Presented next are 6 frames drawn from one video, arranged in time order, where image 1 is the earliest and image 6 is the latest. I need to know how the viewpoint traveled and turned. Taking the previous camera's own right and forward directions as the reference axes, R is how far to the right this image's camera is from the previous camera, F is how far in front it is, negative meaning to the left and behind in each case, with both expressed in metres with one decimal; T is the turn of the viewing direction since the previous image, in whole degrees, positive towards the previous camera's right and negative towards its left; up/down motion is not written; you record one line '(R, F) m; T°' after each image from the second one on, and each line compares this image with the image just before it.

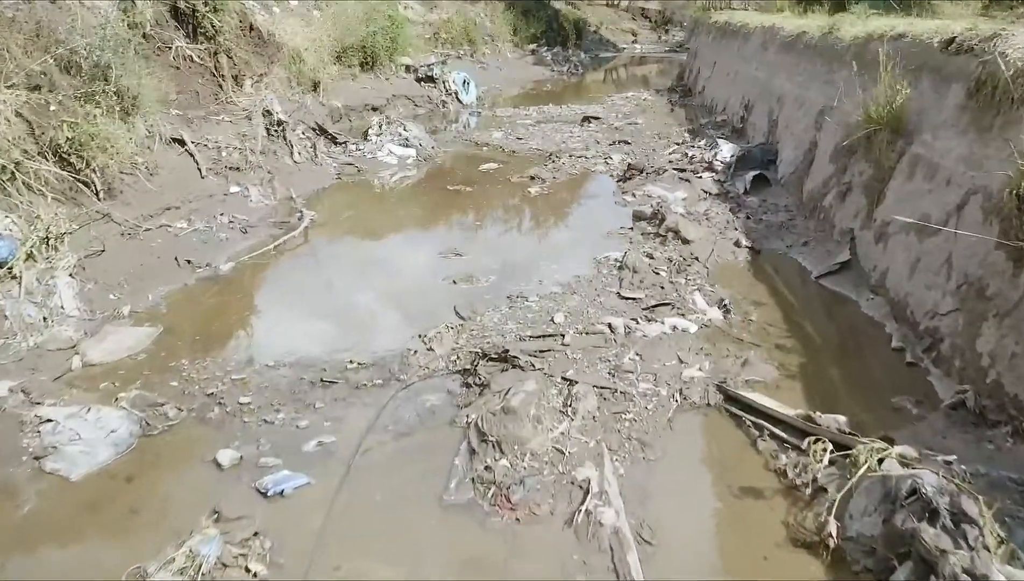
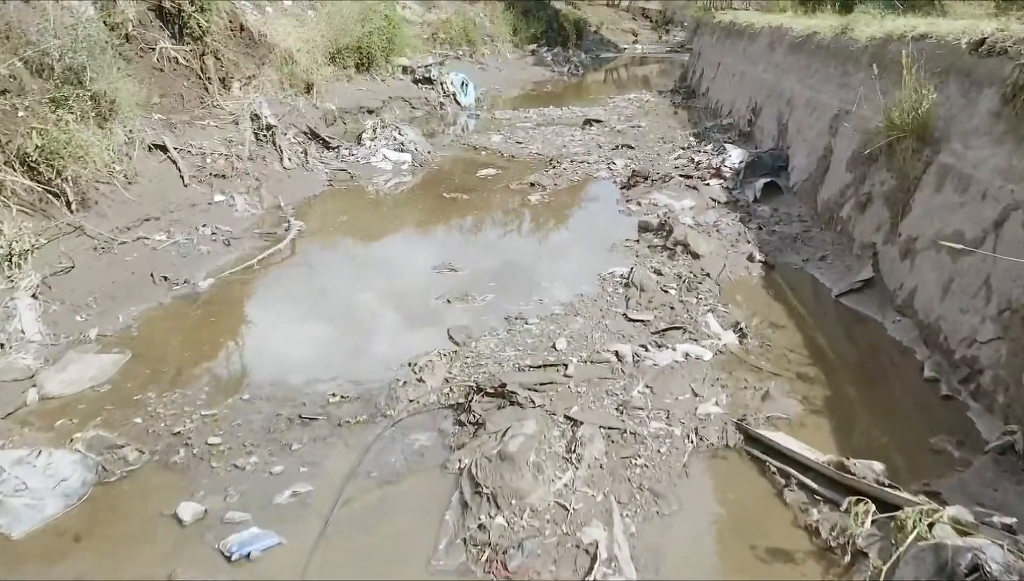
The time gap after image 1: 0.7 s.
(0.0, +0.4) m; 0°
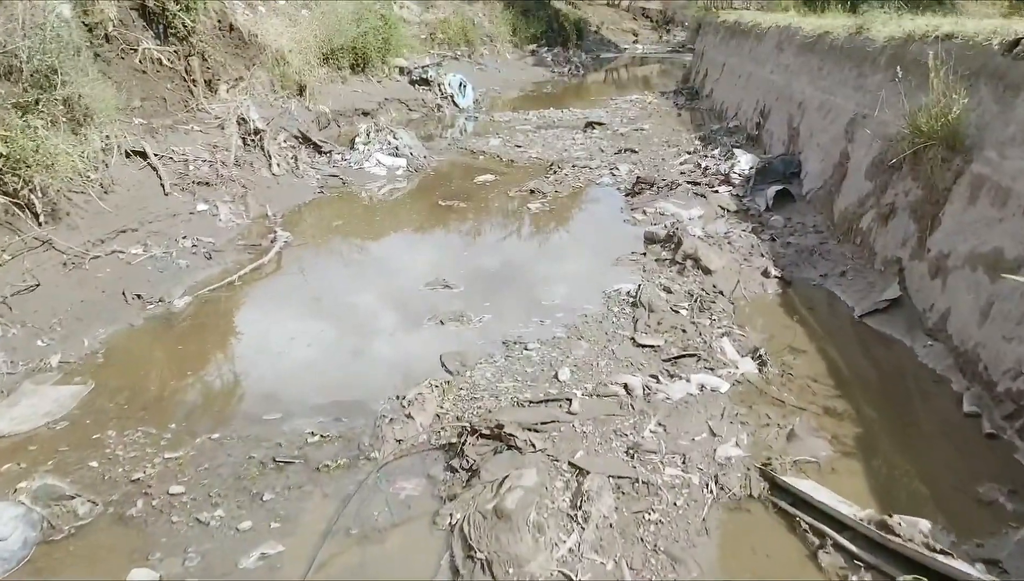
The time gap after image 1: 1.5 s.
(0.0, +0.4) m; 0°
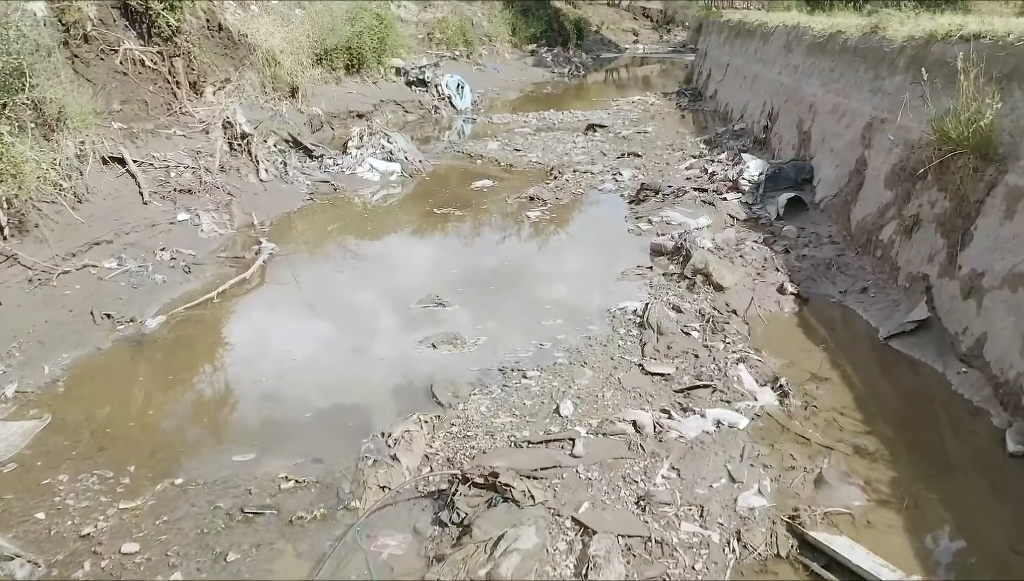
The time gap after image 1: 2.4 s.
(0.0, +0.3) m; 0°
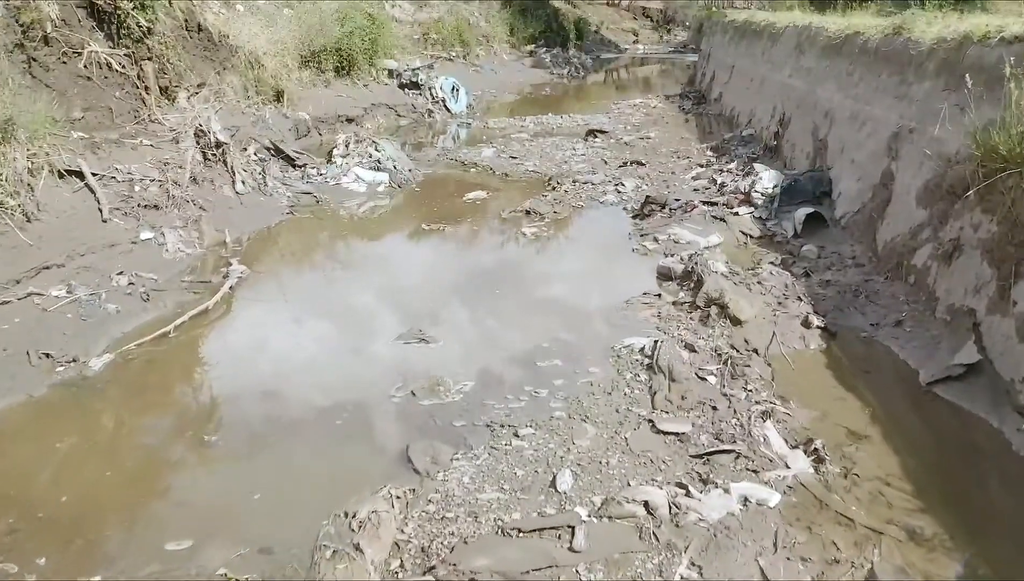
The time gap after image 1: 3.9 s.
(0.0, +0.5) m; 0°
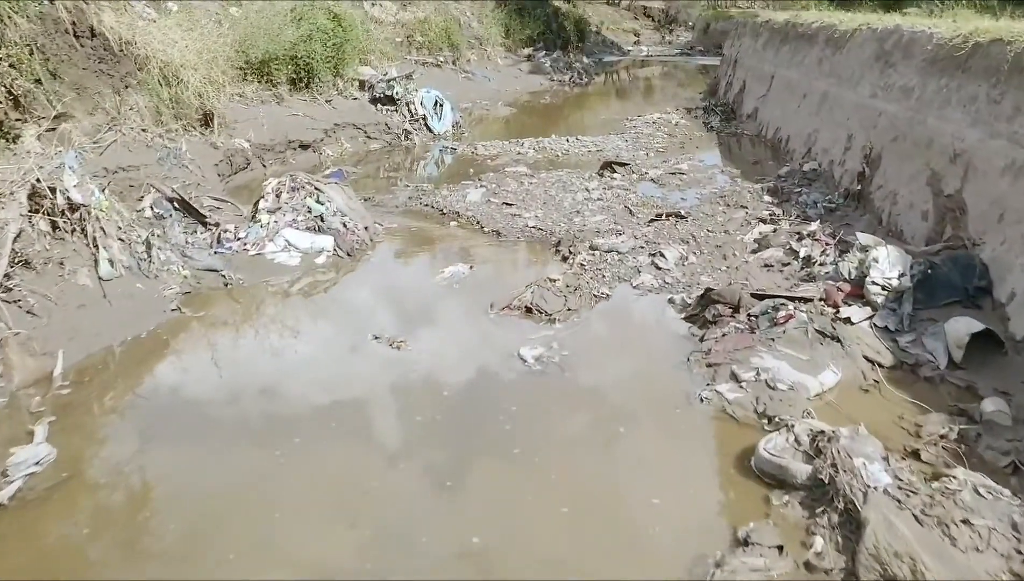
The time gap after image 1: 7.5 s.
(0.0, +2.3) m; 0°
